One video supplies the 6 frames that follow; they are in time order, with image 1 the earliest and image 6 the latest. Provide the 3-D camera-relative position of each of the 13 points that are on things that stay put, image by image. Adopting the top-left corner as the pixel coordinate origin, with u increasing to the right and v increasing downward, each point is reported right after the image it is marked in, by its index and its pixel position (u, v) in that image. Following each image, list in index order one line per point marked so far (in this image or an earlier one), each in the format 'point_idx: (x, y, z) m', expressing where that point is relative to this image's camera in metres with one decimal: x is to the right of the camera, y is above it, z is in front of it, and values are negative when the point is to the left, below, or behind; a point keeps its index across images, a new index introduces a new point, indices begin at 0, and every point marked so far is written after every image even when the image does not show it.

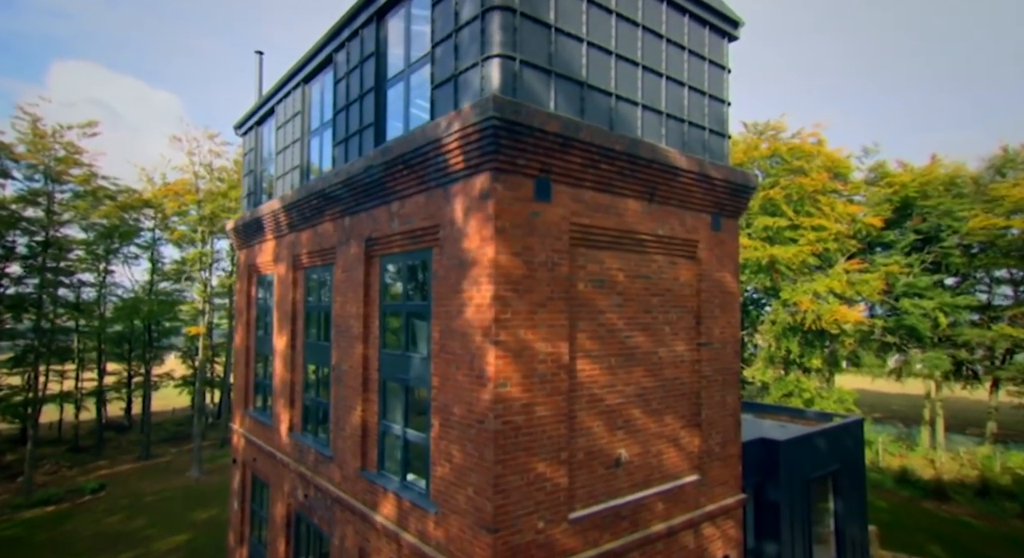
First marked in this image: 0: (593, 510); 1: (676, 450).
0: (+0.9, -2.5, +6.1) m
1: (+2.1, -2.2, +7.2) m
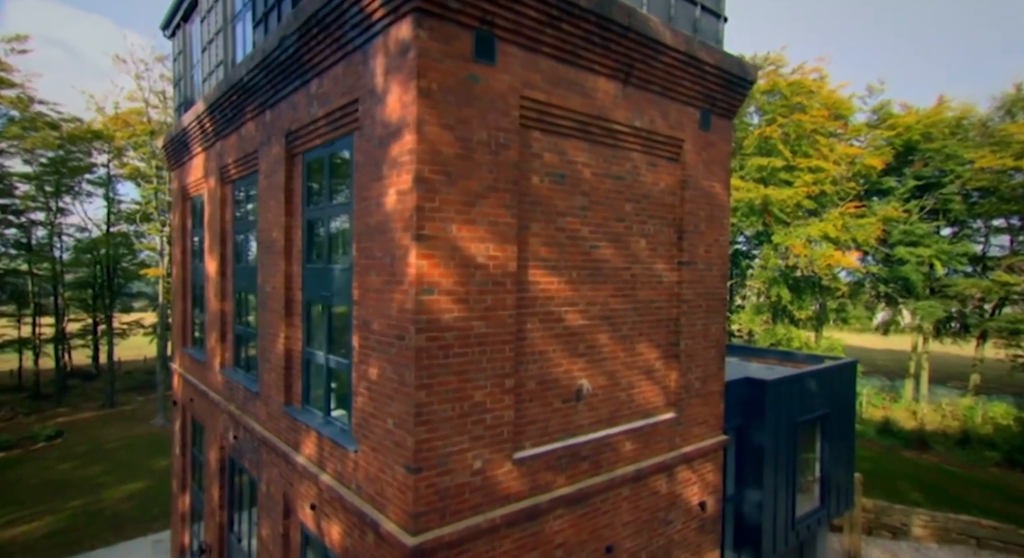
0: (+0.3, -1.5, +5.1) m
1: (+1.5, -1.1, +6.2) m
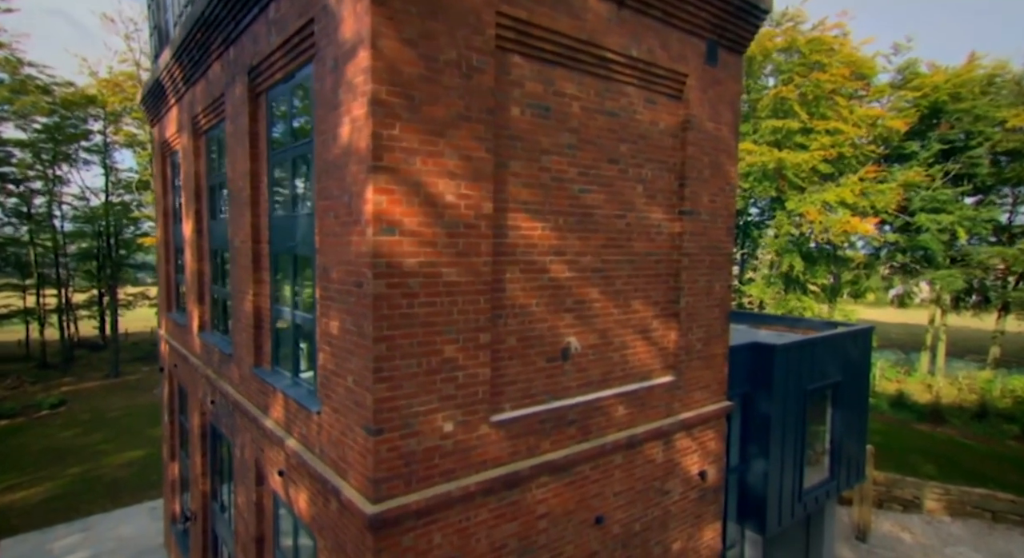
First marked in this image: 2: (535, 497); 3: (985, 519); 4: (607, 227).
0: (+0.1, -1.1, +4.7) m
1: (+1.3, -0.7, +5.7) m
2: (+0.2, -1.8, +4.7) m
3: (+10.7, -5.4, +13.0) m
4: (+0.9, +0.5, +5.2) m
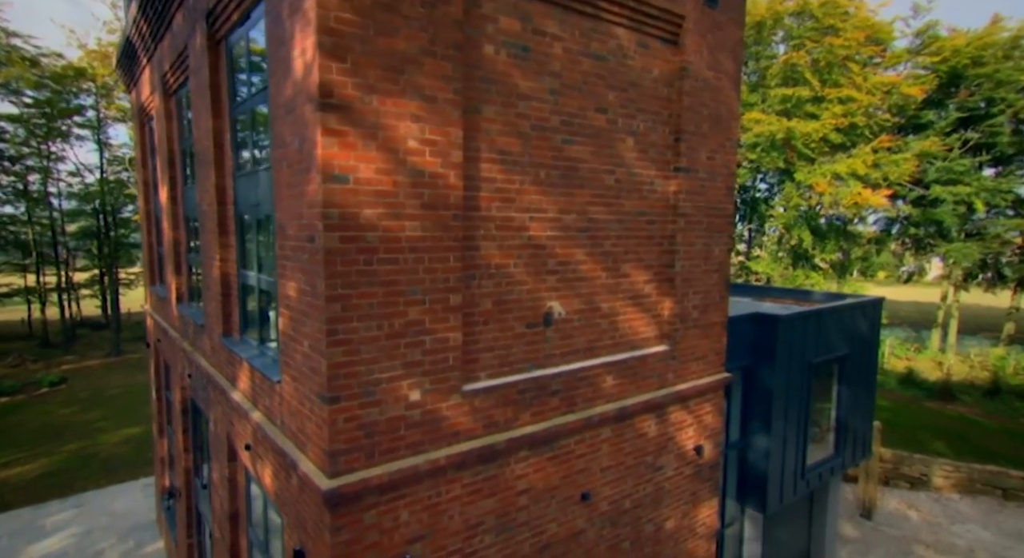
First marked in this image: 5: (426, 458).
0: (-0.1, -0.8, +4.3) m
1: (+1.2, -0.3, +5.3) m
2: (0.0, -1.5, +4.4) m
3: (+10.7, -4.8, +12.6) m
4: (+0.7, +0.8, +4.8) m
5: (-0.6, -1.2, +3.9) m
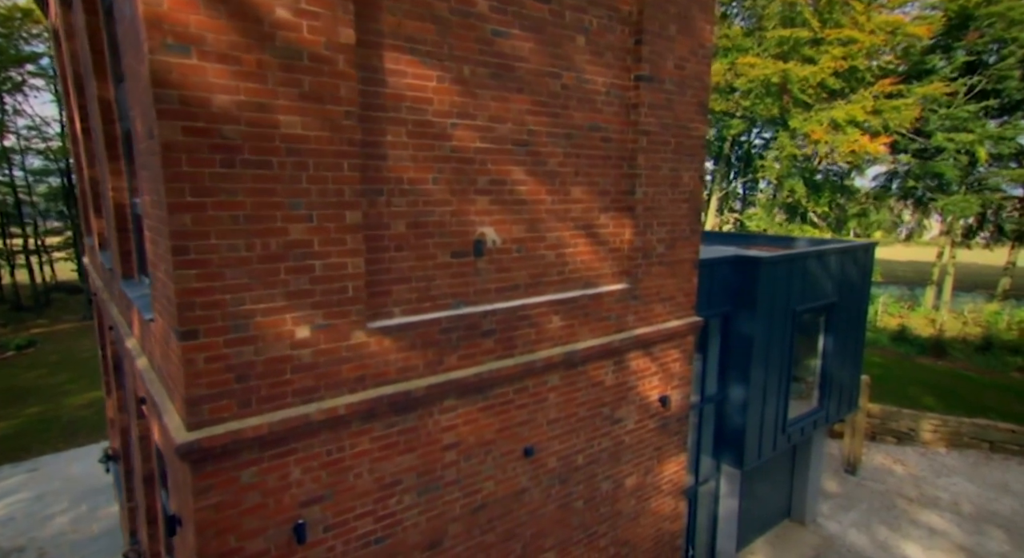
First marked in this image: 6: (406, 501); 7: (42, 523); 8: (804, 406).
0: (-0.6, -0.3, +3.7) m
1: (+0.6, +0.3, +4.6) m
2: (-0.5, -1.0, +3.8) m
3: (+10.1, -3.7, +12.2) m
4: (+0.2, +1.4, +4.0) m
5: (-1.1, -0.7, +3.2) m
6: (-0.7, -1.5, +3.7) m
7: (-7.6, -4.0, +9.3) m
8: (+4.2, -1.8, +8.3) m
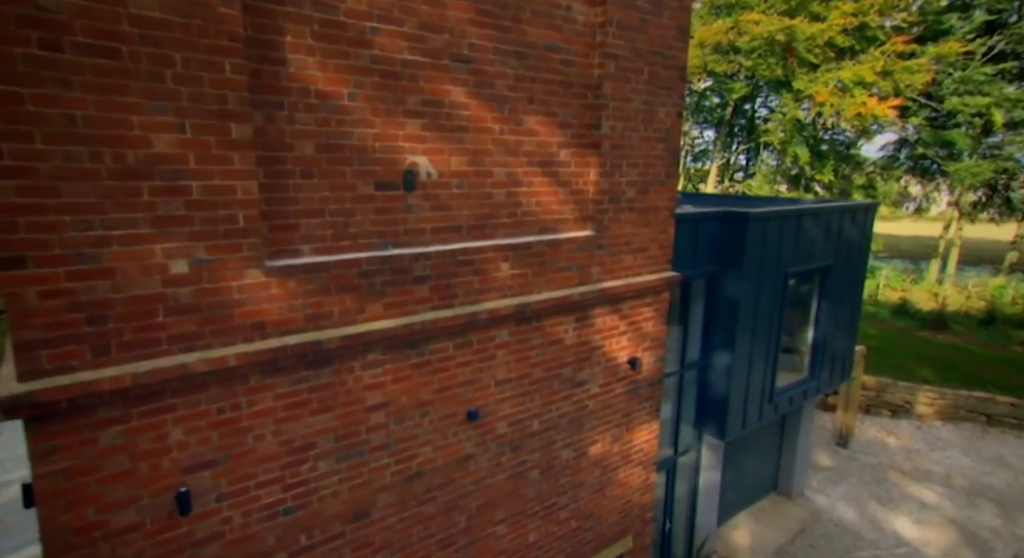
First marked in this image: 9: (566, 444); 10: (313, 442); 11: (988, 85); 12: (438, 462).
0: (-0.9, +0.1, +3.1) m
1: (+0.3, +0.7, +4.1) m
2: (-0.9, -0.6, +3.3) m
3: (+9.8, -3.0, +11.8) m
4: (-0.2, +1.7, +3.4) m
5: (-1.5, -0.4, +2.7) m
6: (-1.1, -1.1, +3.3) m
7: (-8.0, -3.3, +8.9) m
8: (+3.9, -1.3, +7.8) m
9: (+0.4, -1.3, +4.5) m
10: (-1.1, -0.9, +3.2) m
11: (+14.7, +6.0, +17.8) m
12: (-0.5, -1.2, +3.8) m
